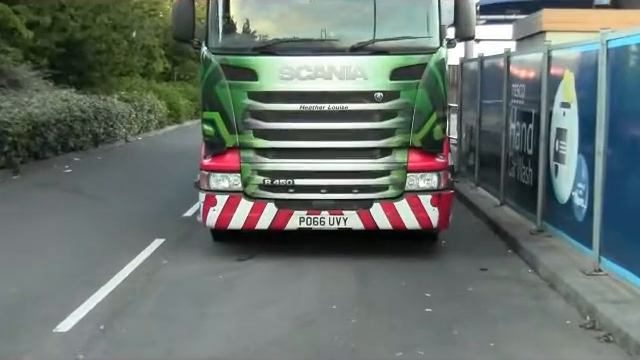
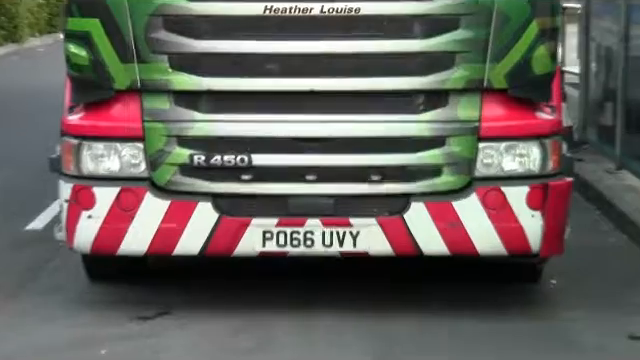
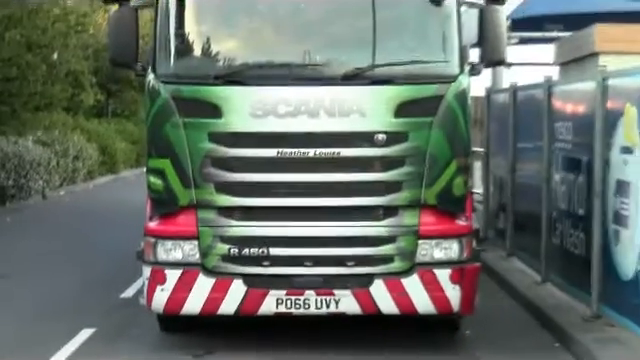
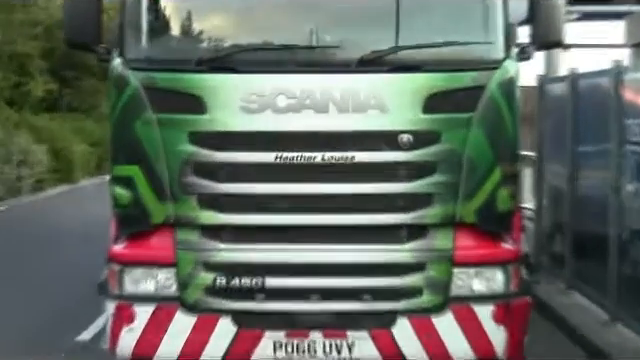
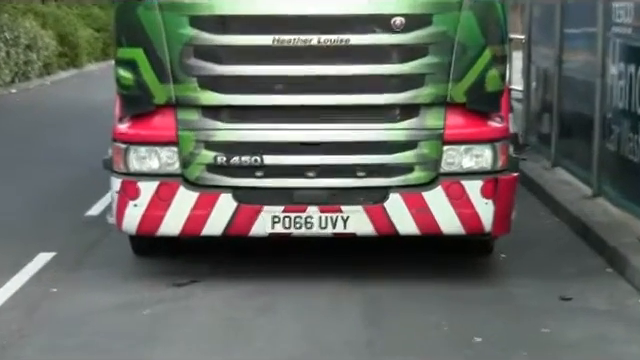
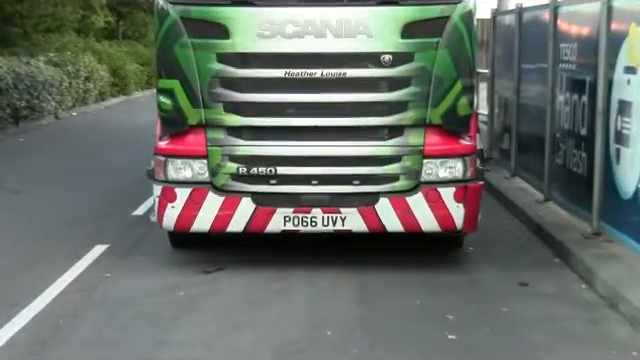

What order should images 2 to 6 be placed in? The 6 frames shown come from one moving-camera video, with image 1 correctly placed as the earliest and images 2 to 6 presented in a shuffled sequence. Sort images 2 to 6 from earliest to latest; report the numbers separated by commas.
6, 5, 2, 3, 4
